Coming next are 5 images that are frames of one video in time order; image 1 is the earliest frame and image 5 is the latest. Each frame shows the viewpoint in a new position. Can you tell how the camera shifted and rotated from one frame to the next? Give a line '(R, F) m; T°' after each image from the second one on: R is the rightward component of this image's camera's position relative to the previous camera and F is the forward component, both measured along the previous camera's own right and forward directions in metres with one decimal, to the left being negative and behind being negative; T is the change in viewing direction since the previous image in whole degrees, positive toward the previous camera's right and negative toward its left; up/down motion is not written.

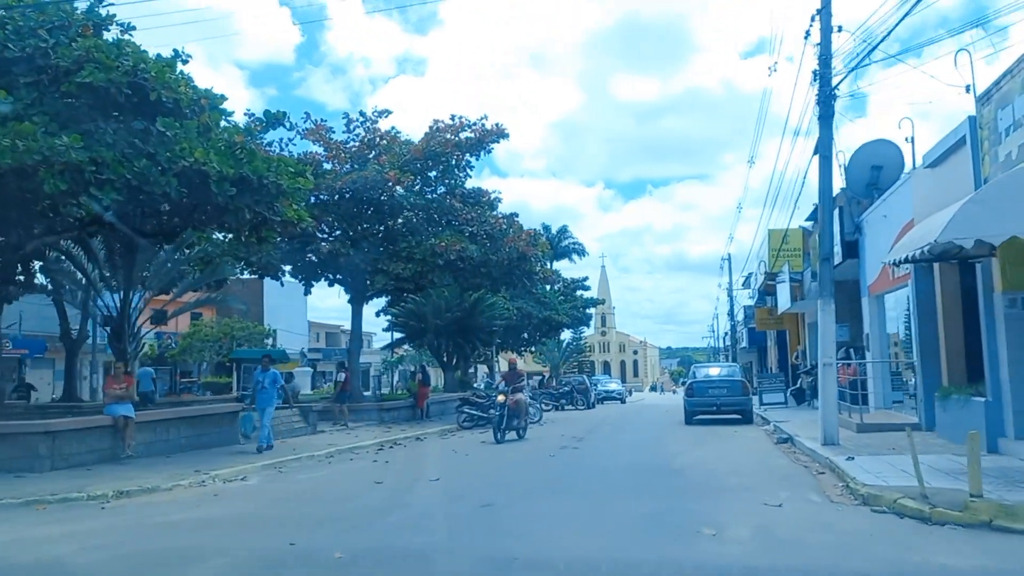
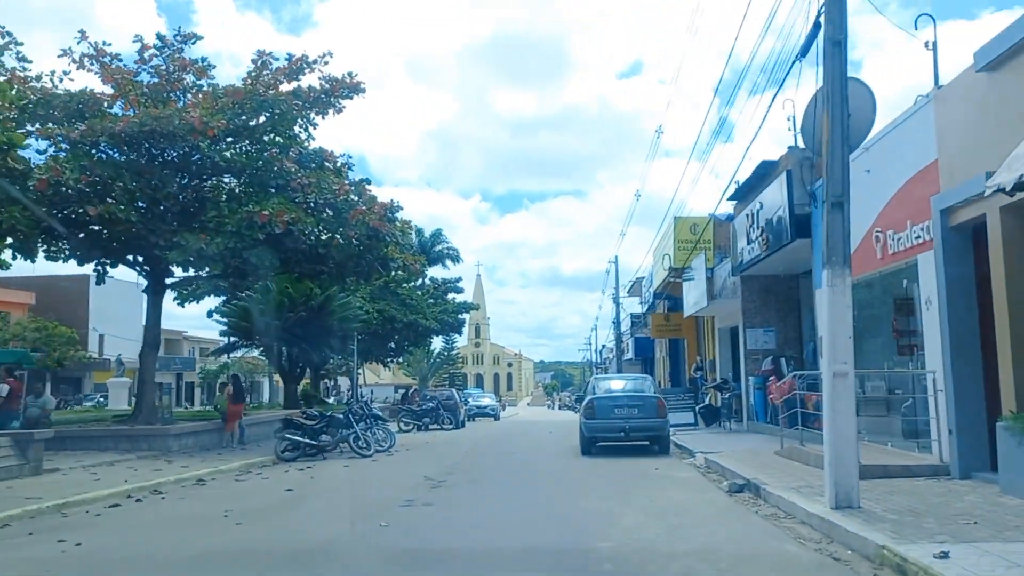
(+0.7, +6.3) m; +8°
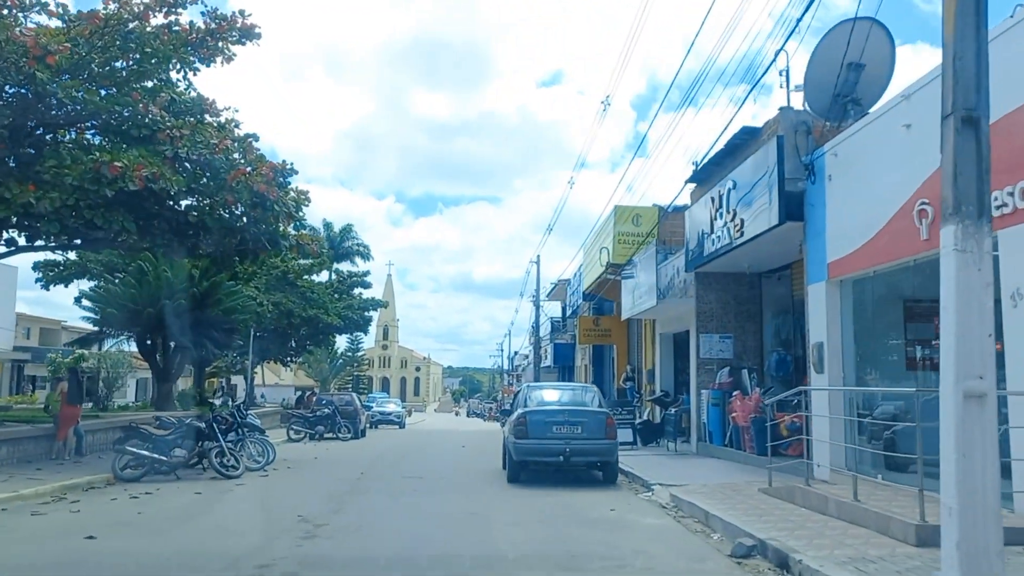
(-0.1, +3.8) m; +6°
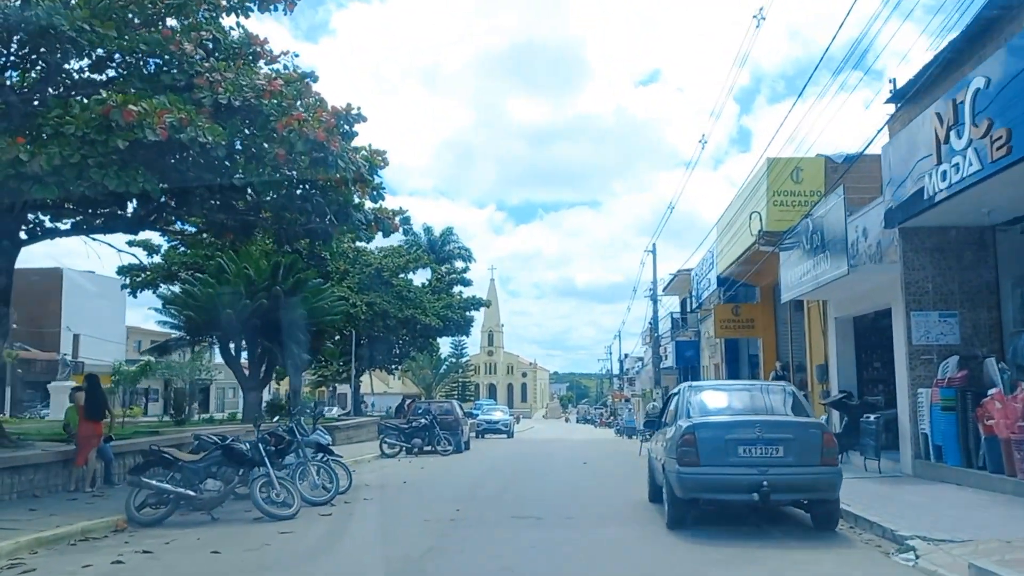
(-0.6, +4.6) m; -7°
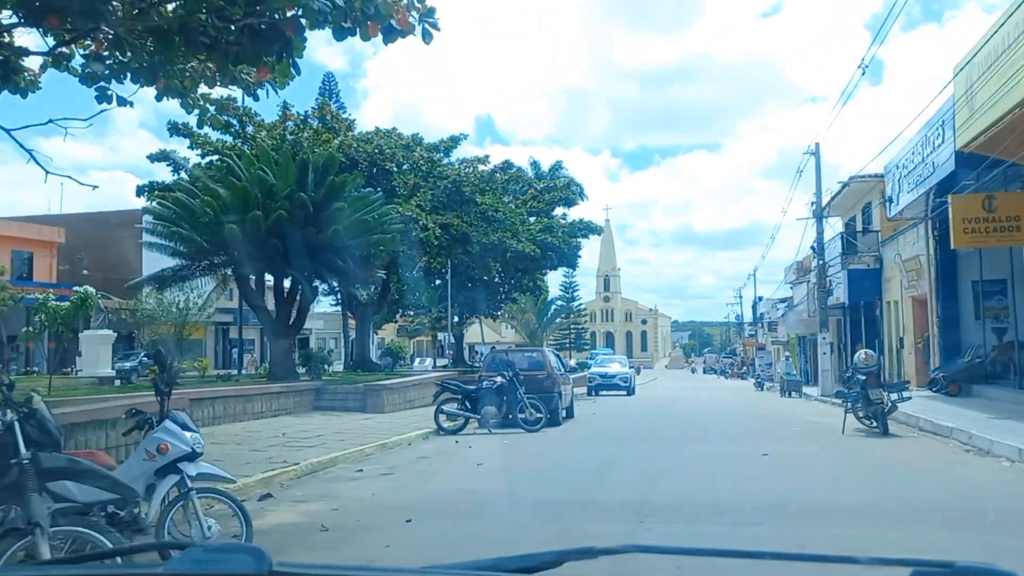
(-0.1, +9.0) m; -8°
